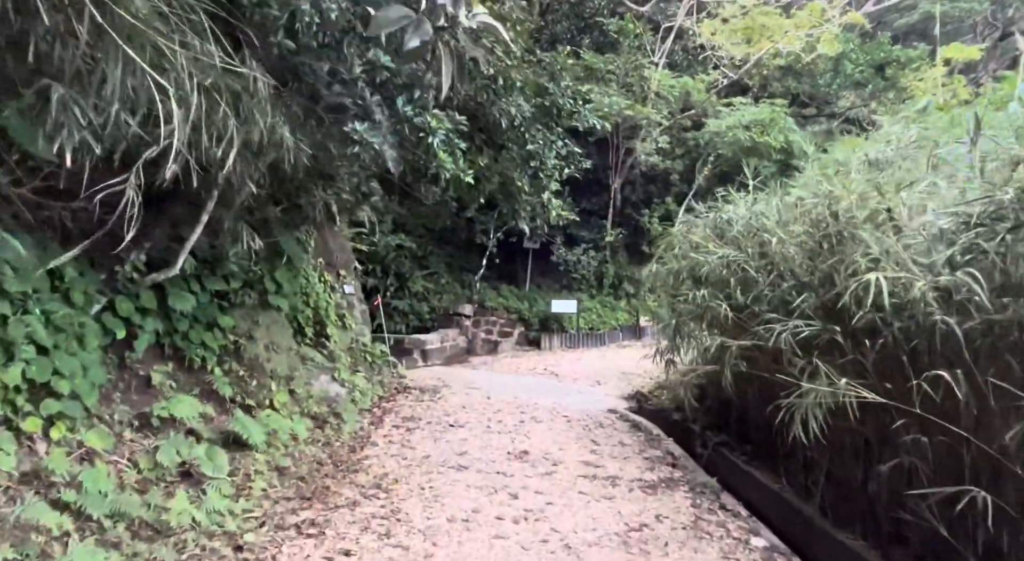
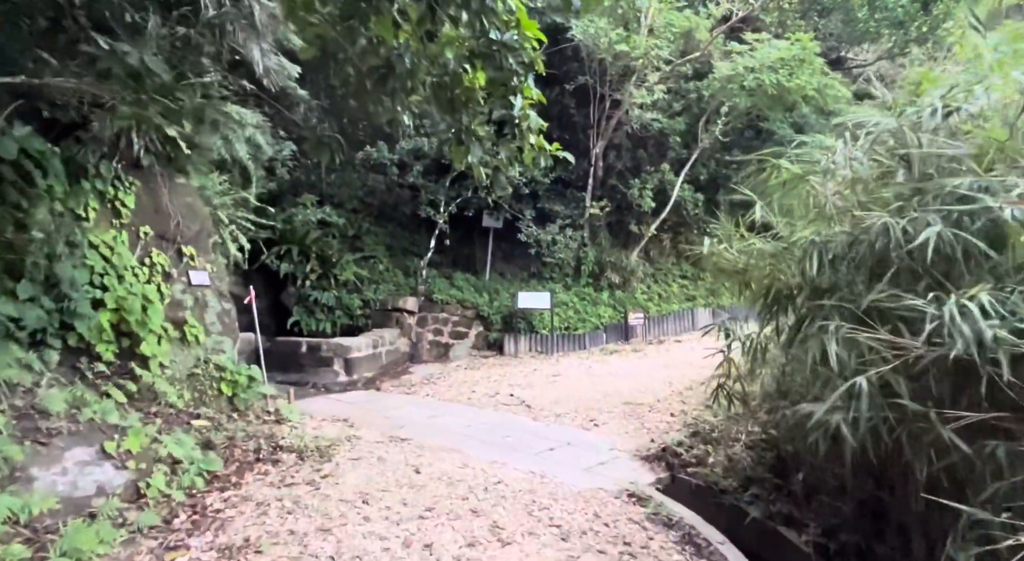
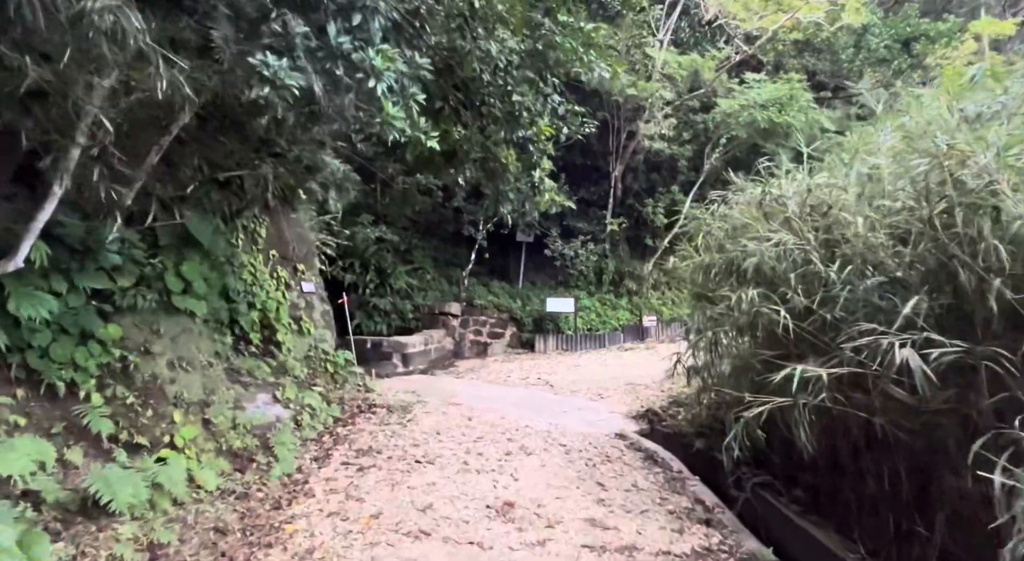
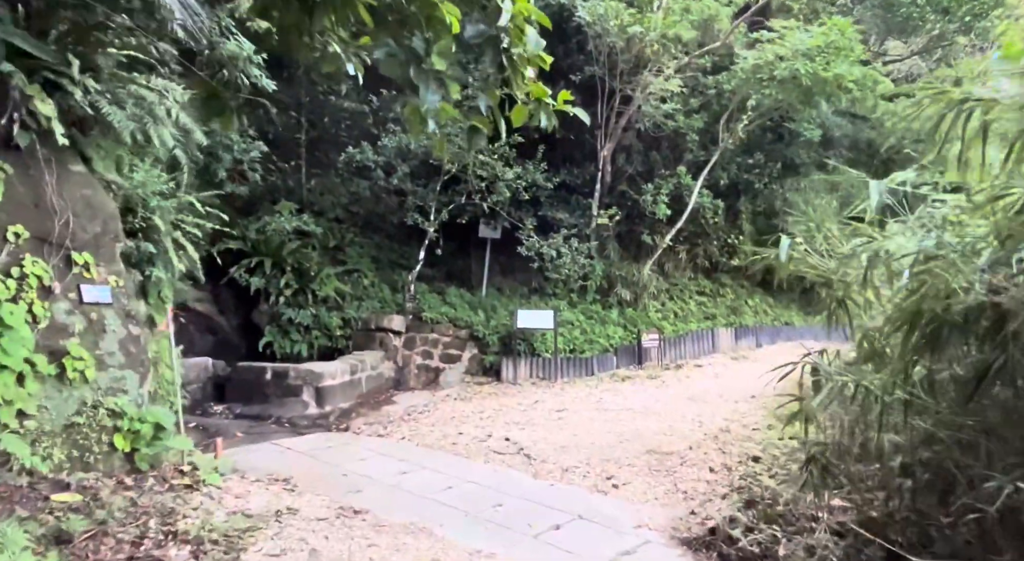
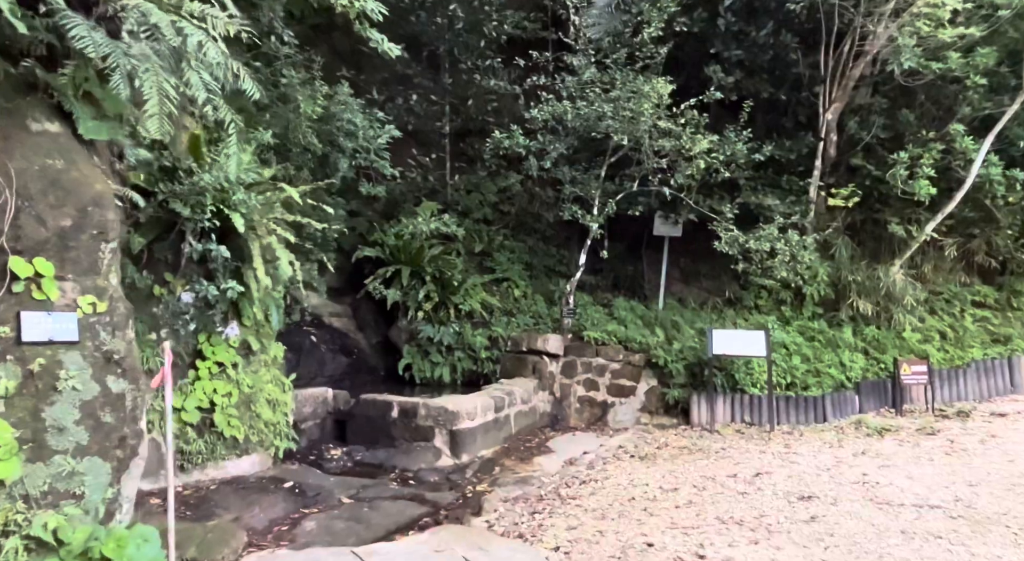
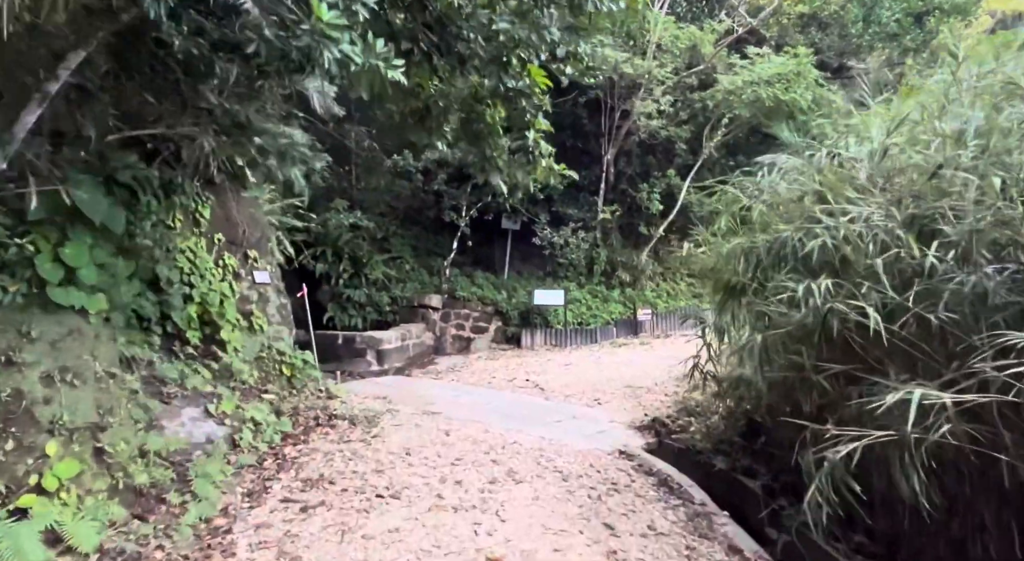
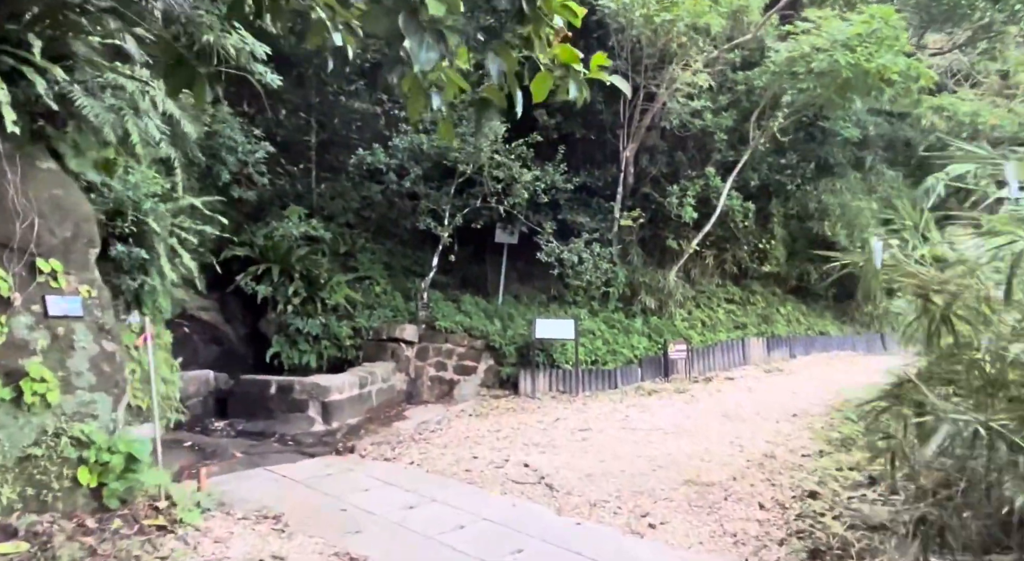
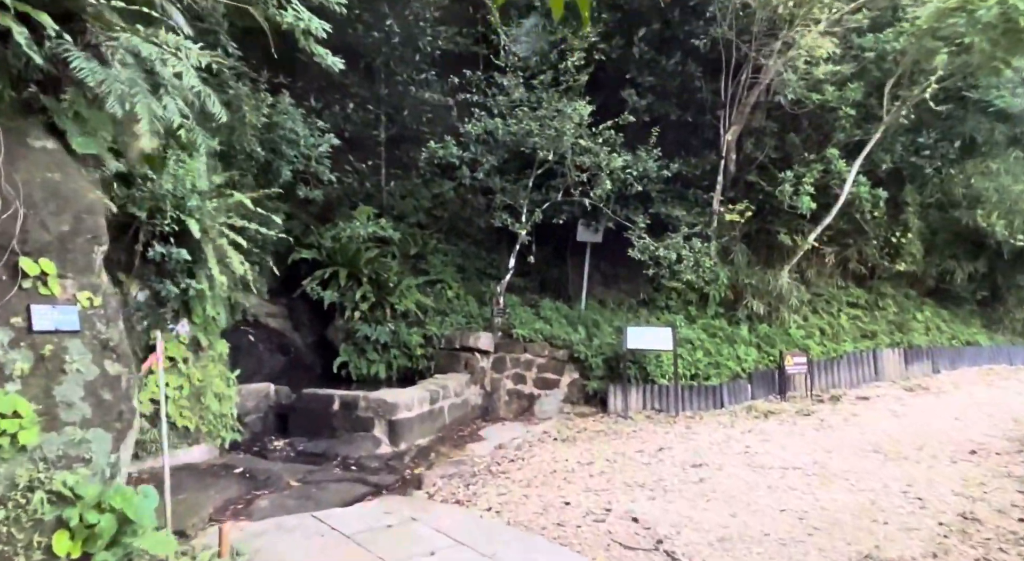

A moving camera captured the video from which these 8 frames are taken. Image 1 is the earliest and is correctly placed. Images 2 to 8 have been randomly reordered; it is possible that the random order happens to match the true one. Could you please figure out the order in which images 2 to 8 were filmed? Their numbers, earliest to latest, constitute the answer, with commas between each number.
3, 6, 2, 4, 7, 8, 5
